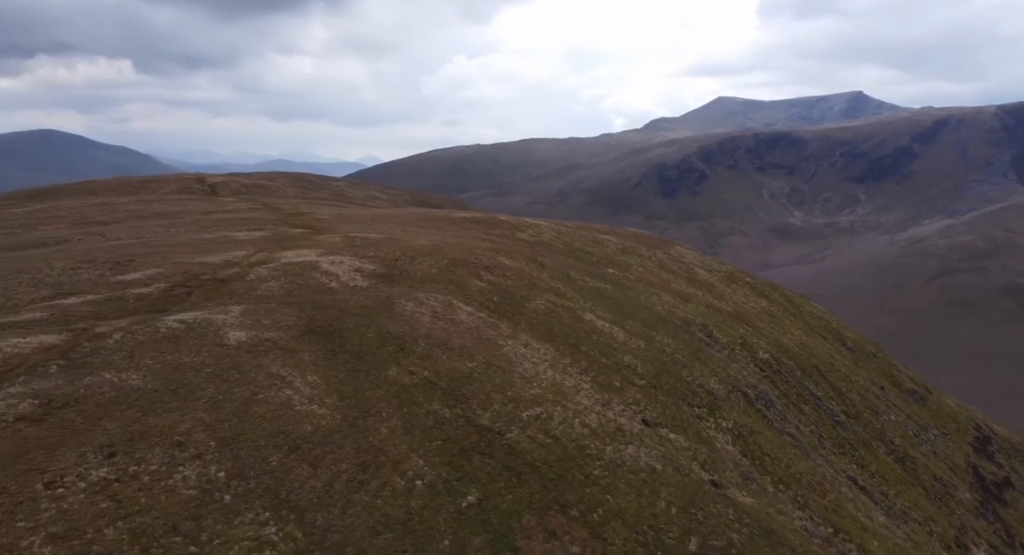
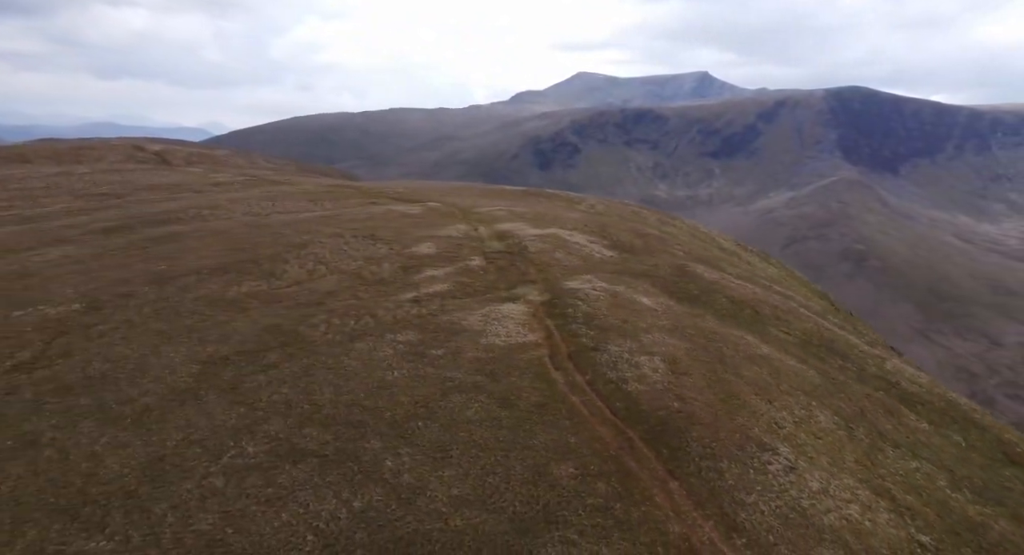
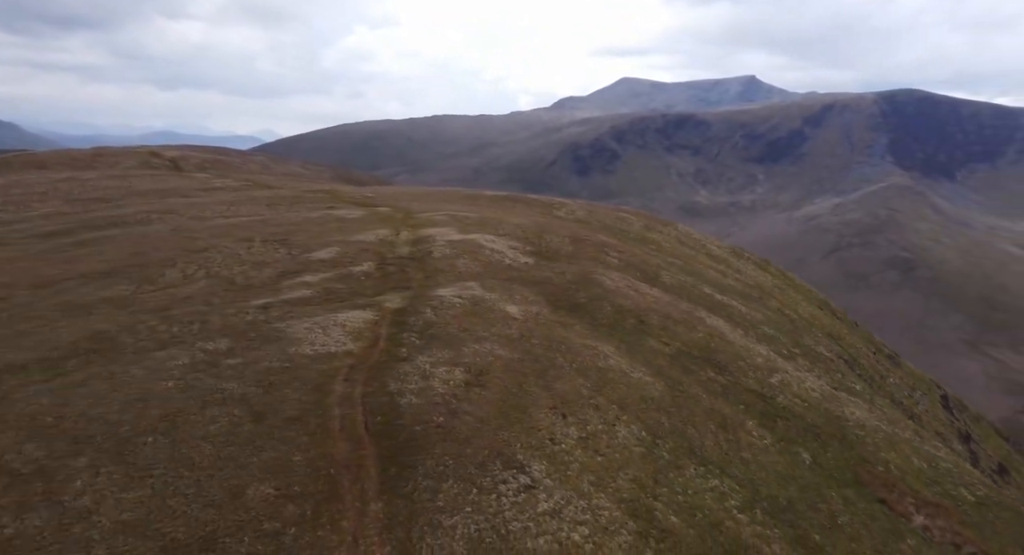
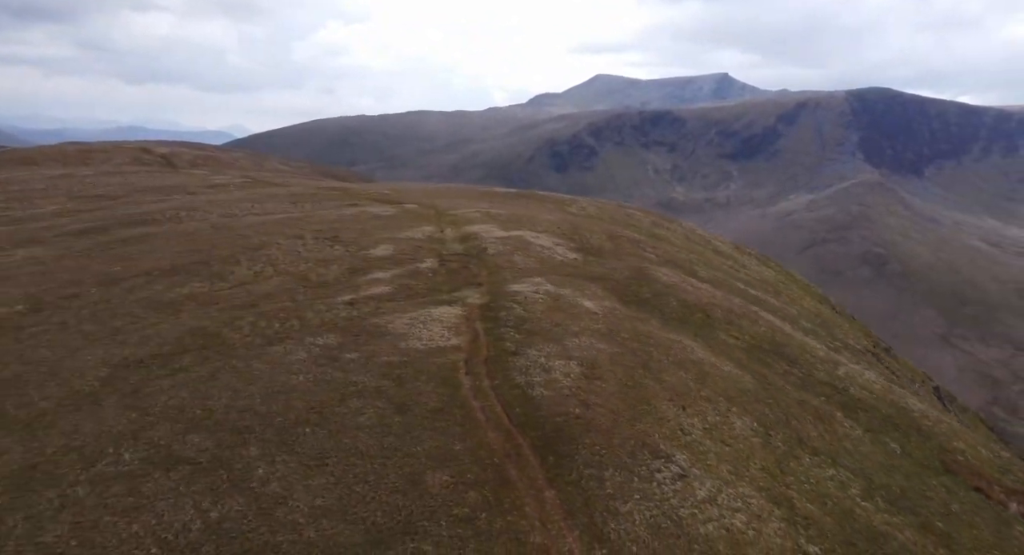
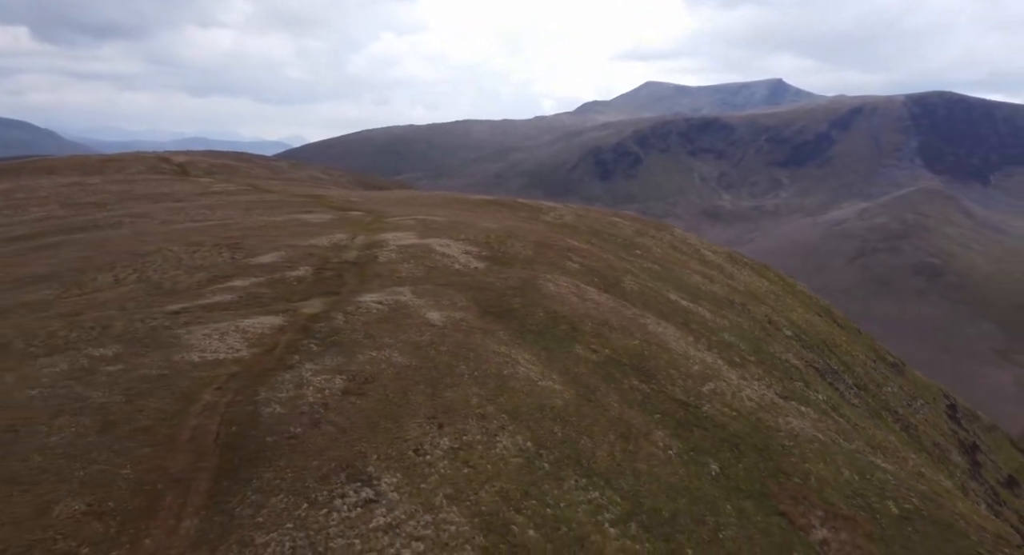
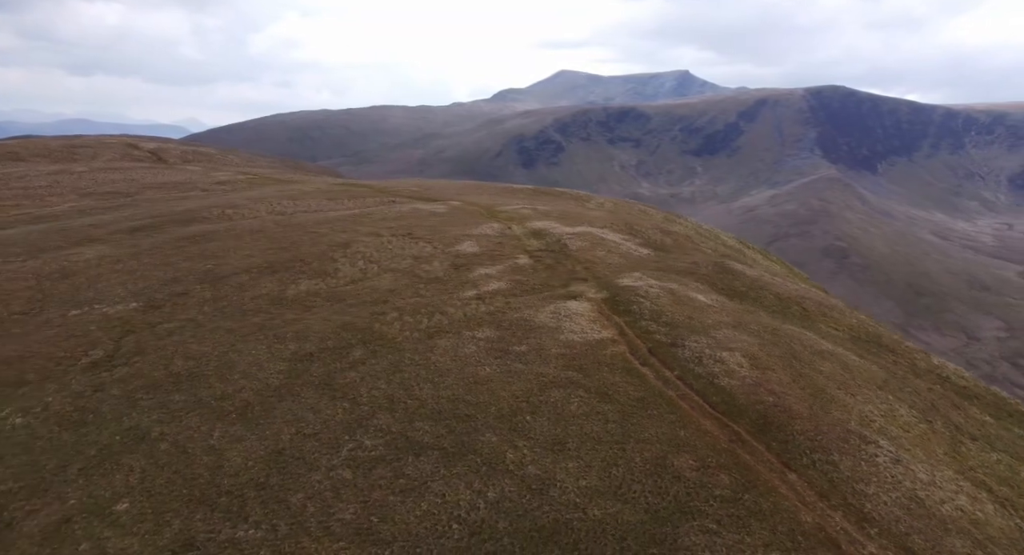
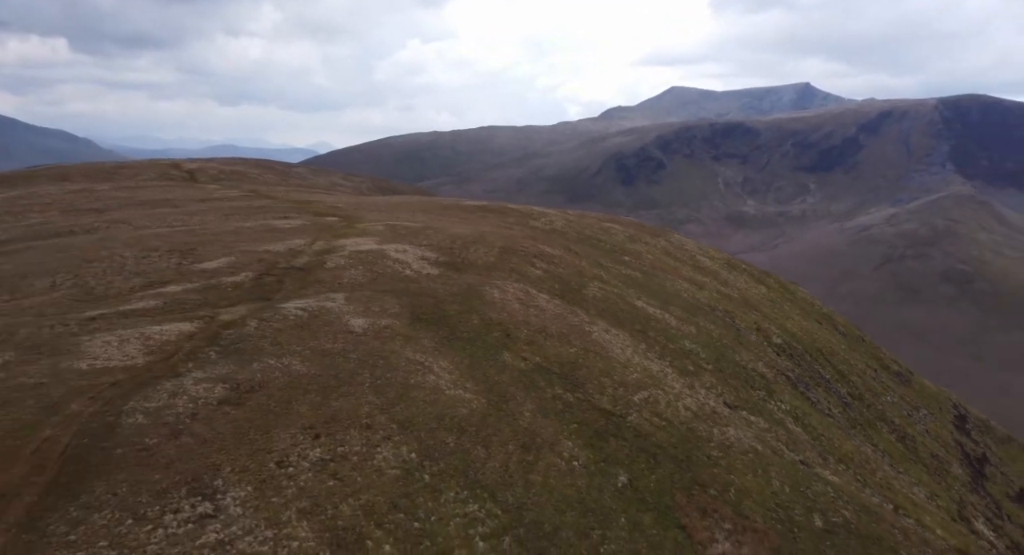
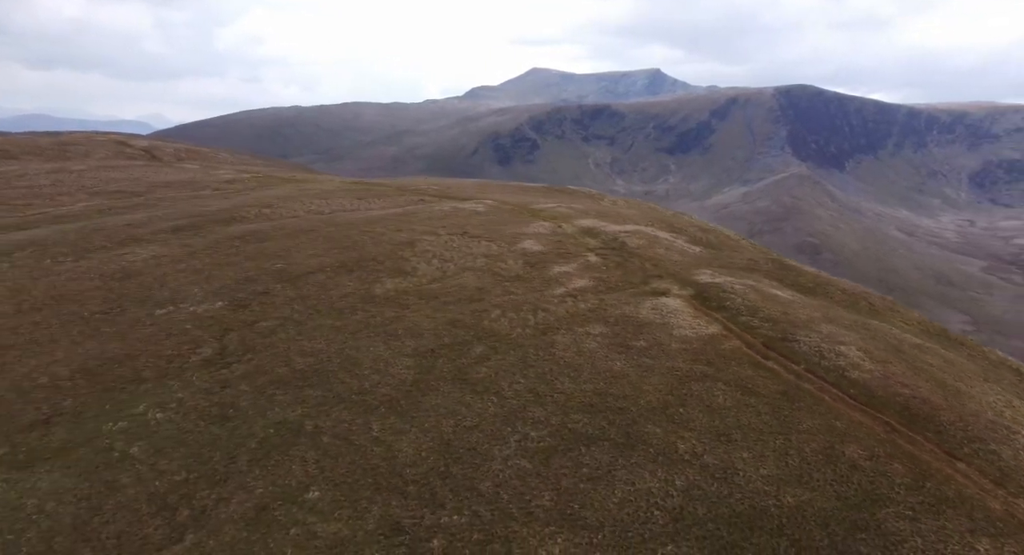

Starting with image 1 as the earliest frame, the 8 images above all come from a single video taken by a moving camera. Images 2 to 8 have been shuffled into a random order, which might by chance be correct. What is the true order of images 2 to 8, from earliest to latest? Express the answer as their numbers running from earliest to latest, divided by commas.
7, 5, 3, 4, 2, 6, 8
